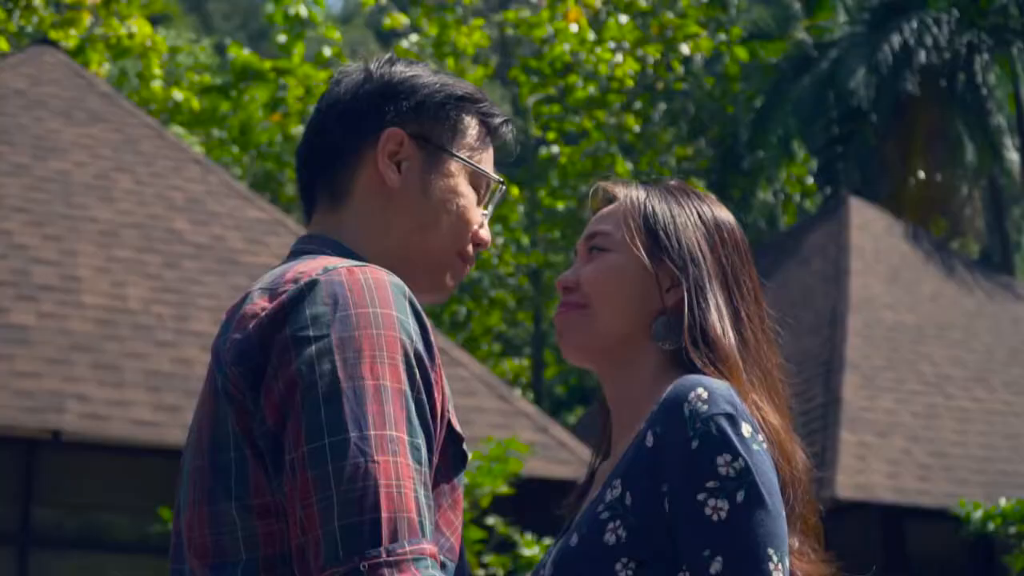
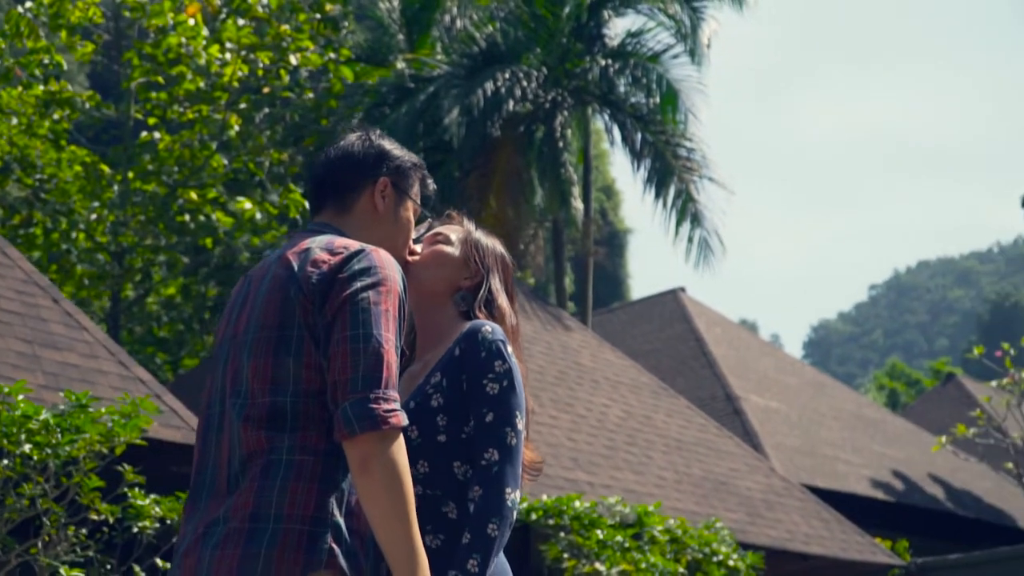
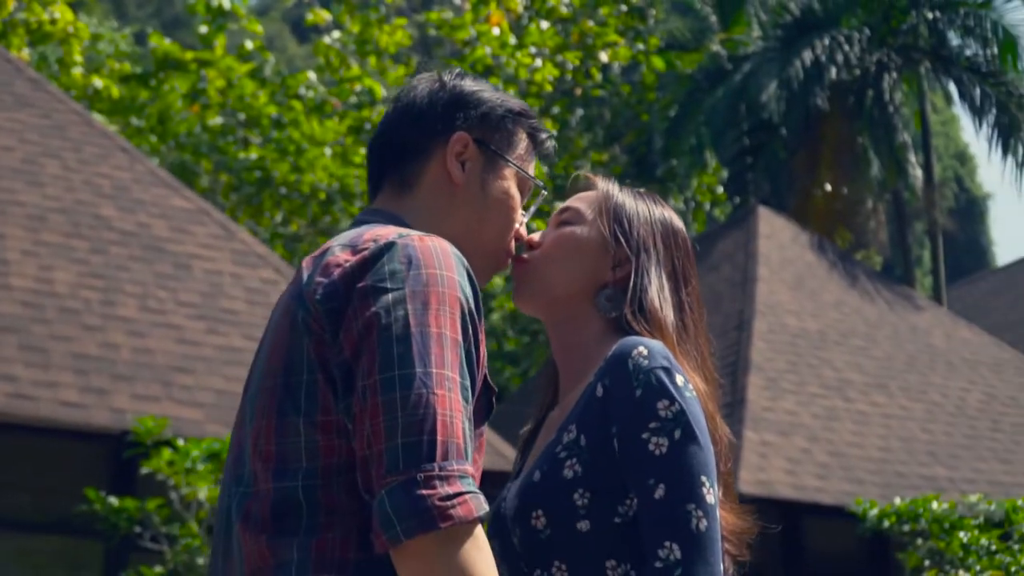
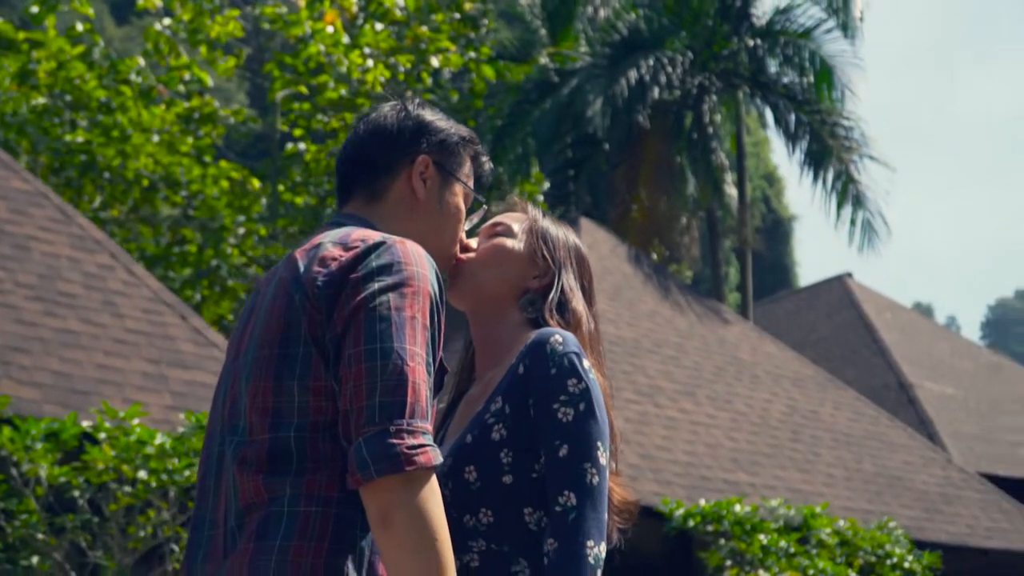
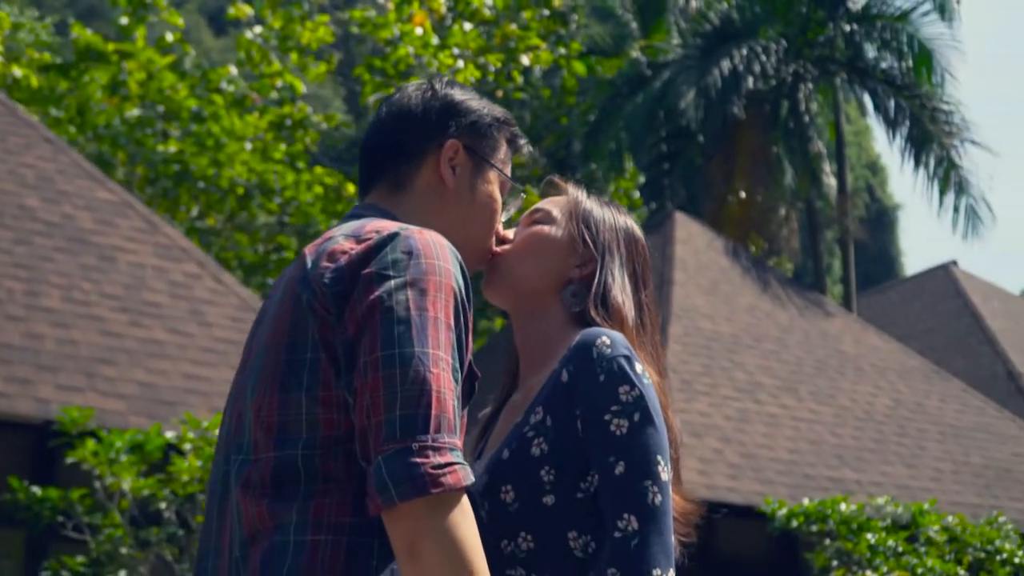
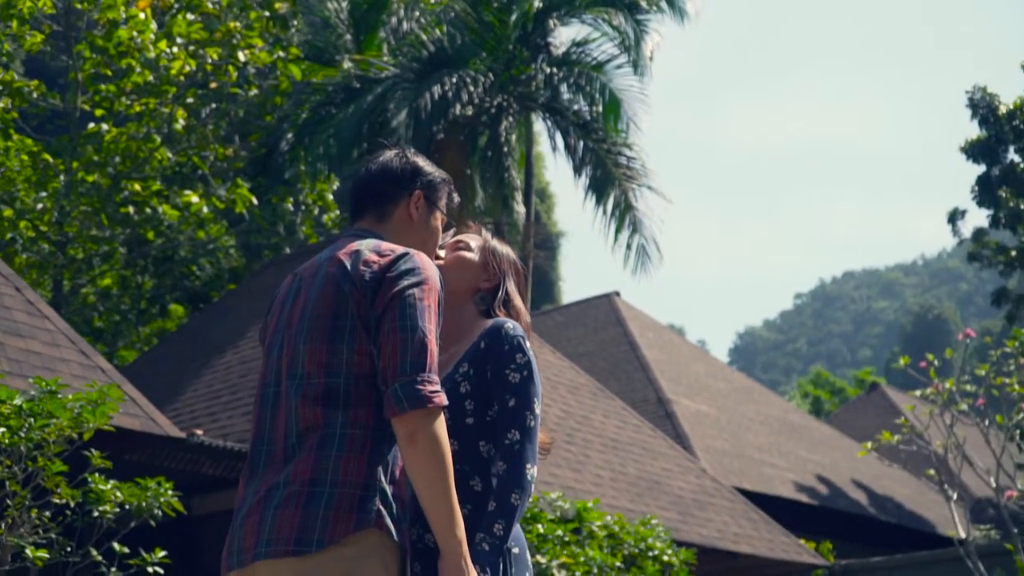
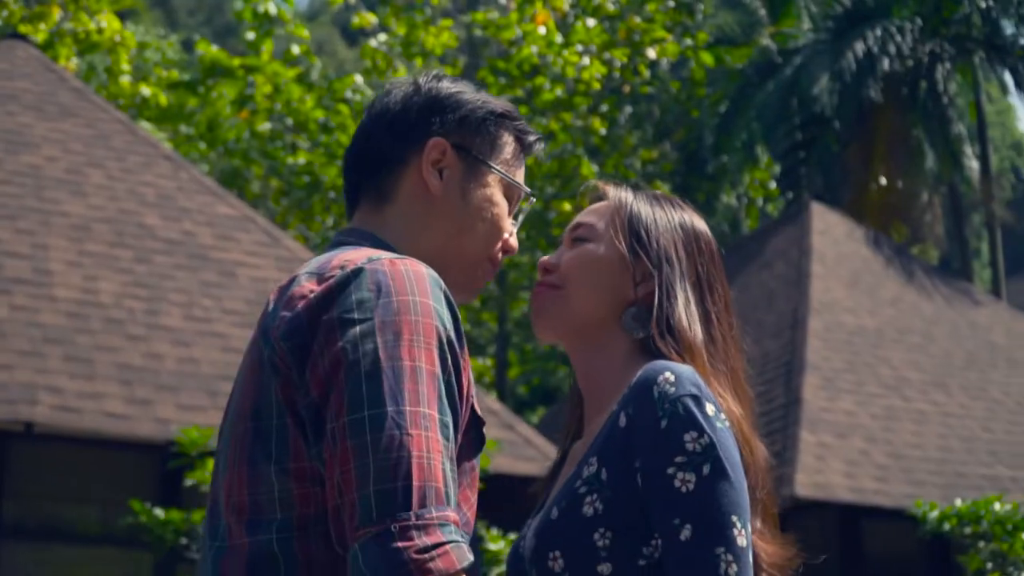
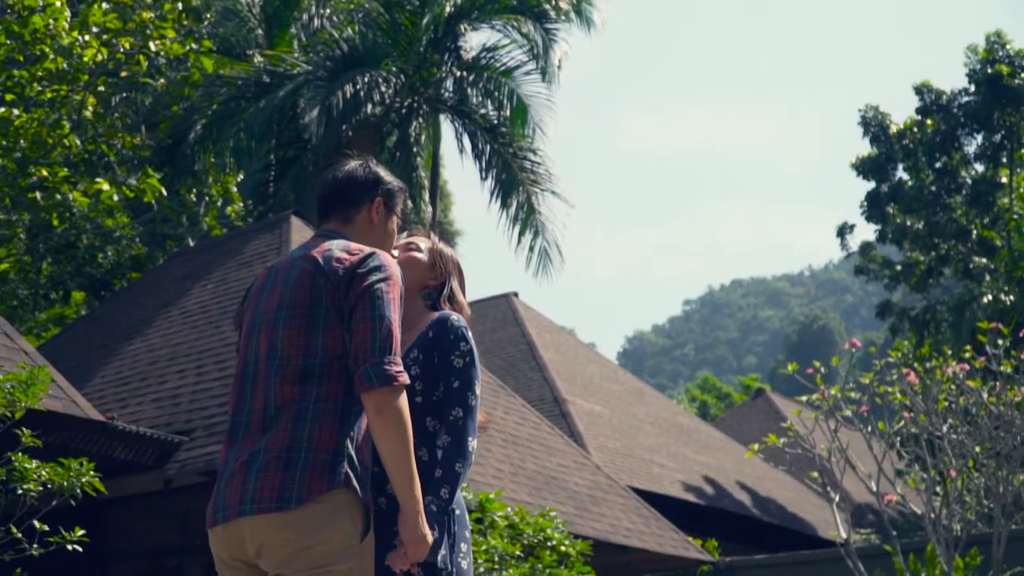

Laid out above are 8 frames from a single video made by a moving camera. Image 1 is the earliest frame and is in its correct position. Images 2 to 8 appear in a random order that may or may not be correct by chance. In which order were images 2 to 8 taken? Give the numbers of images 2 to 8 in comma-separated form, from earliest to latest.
7, 3, 5, 4, 2, 6, 8
